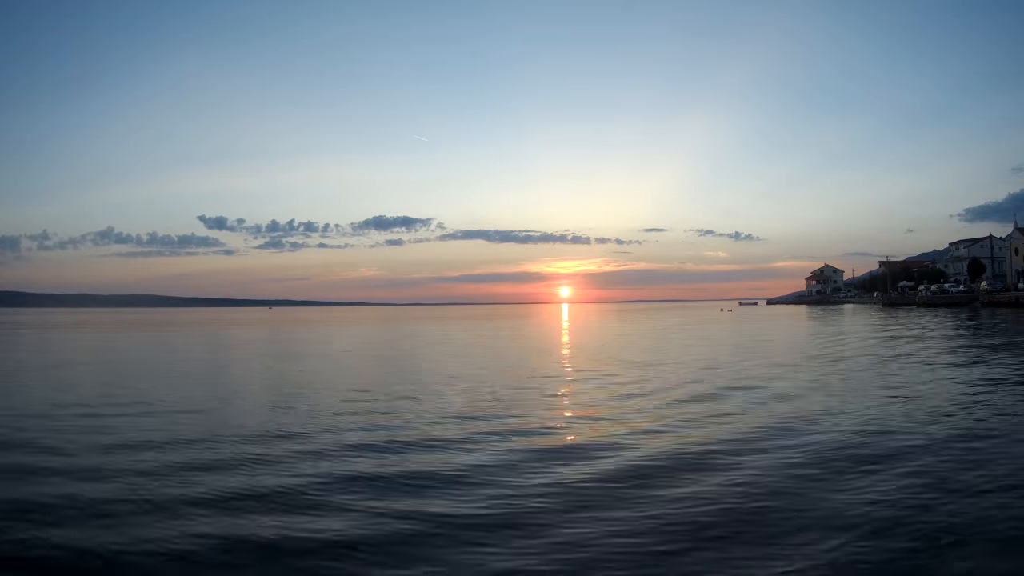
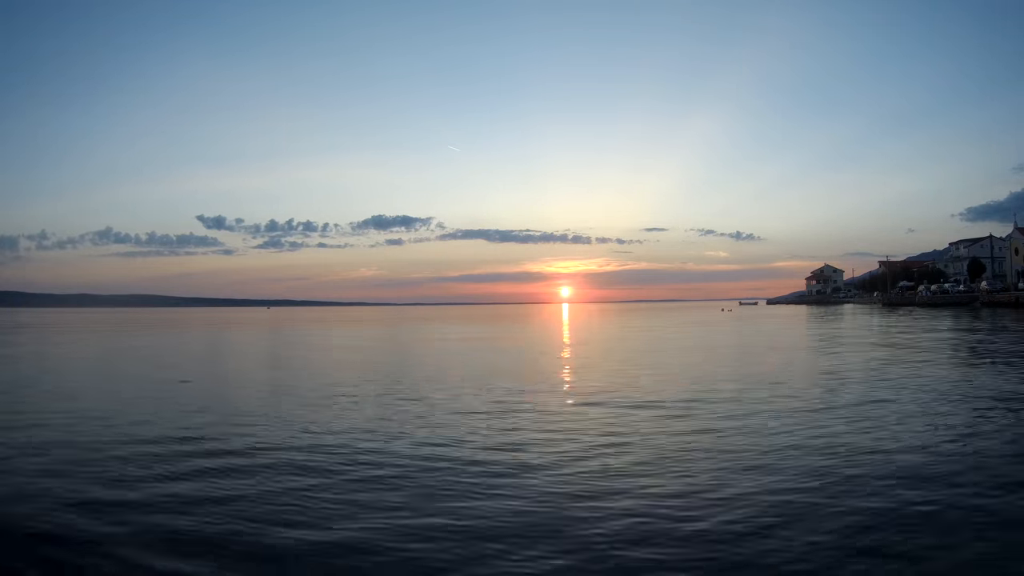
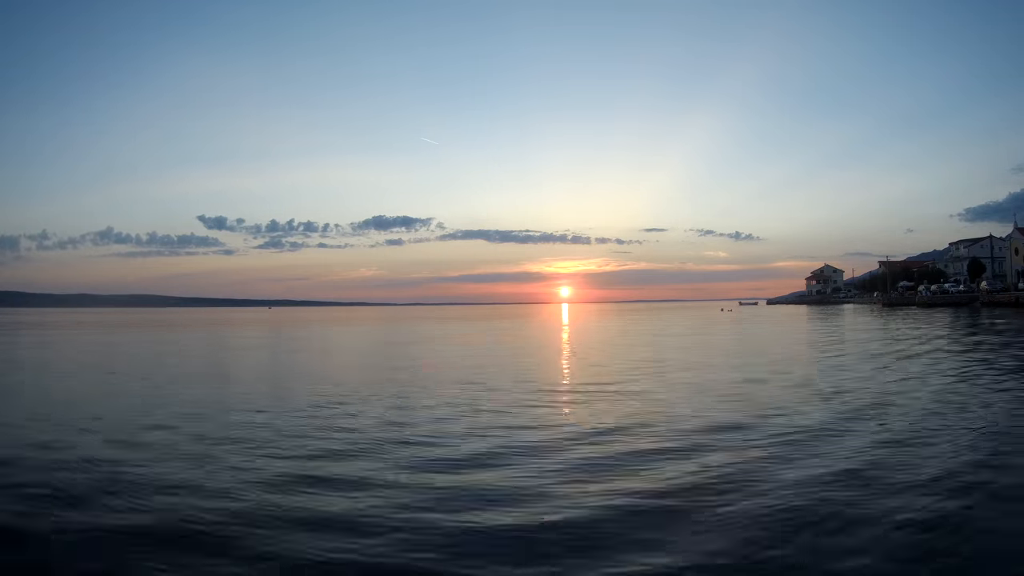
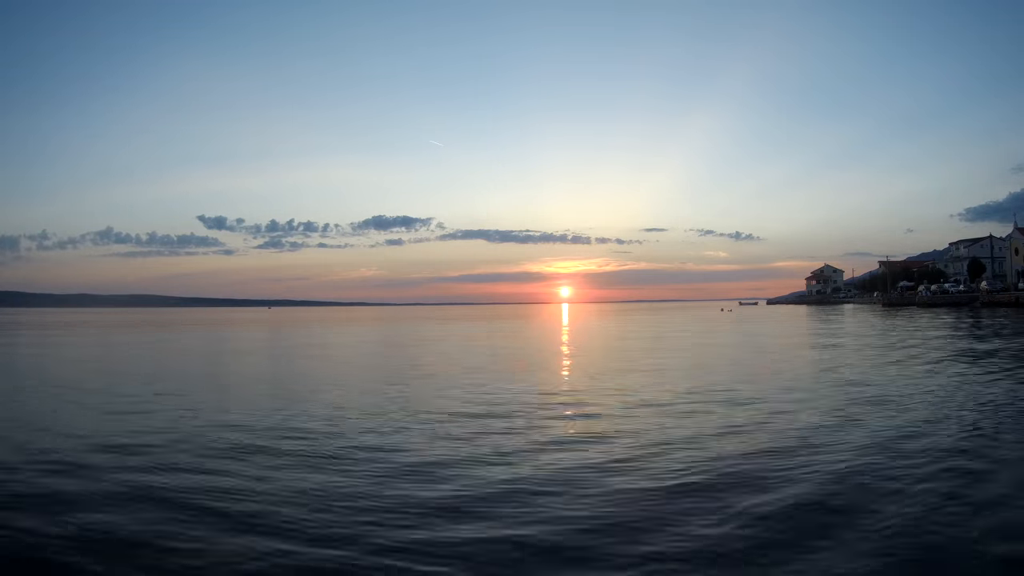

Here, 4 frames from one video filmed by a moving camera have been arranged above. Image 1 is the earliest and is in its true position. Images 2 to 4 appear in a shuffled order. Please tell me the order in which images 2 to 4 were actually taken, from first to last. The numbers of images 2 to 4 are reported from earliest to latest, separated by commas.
3, 4, 2
